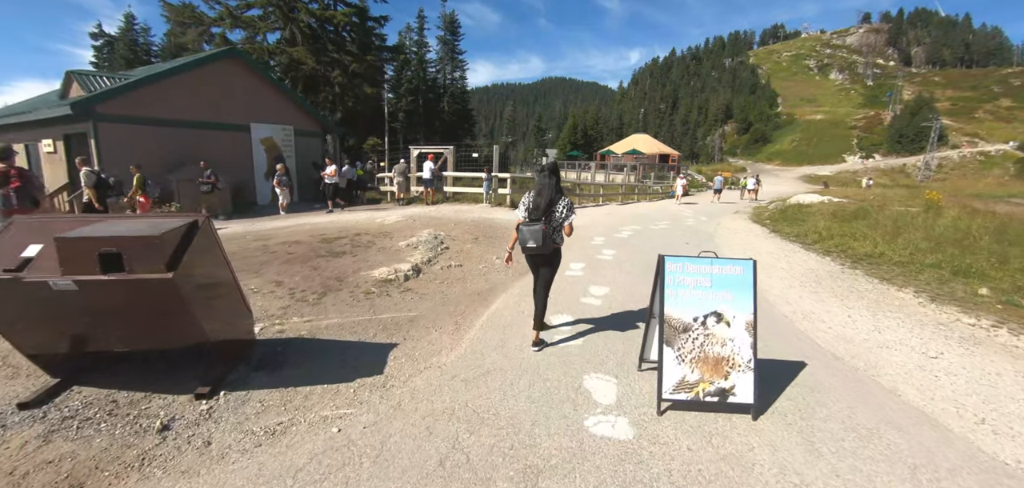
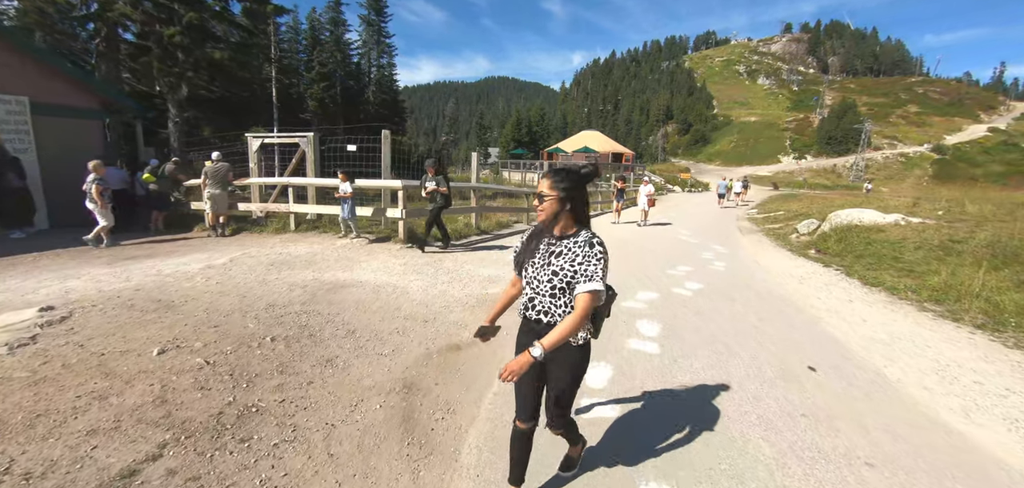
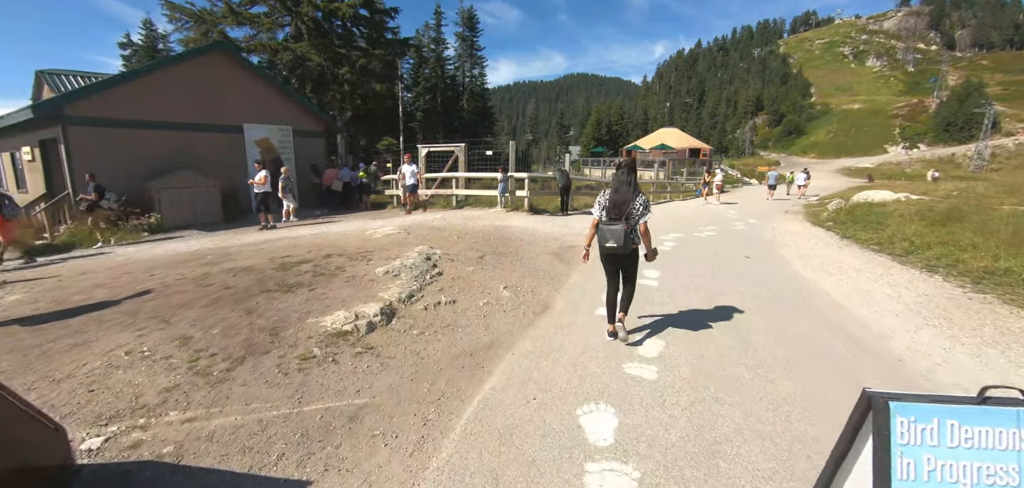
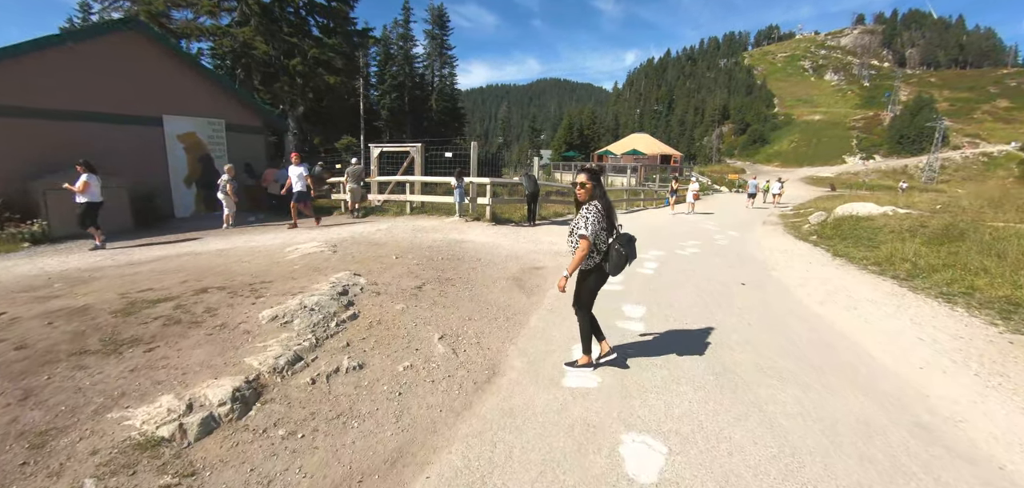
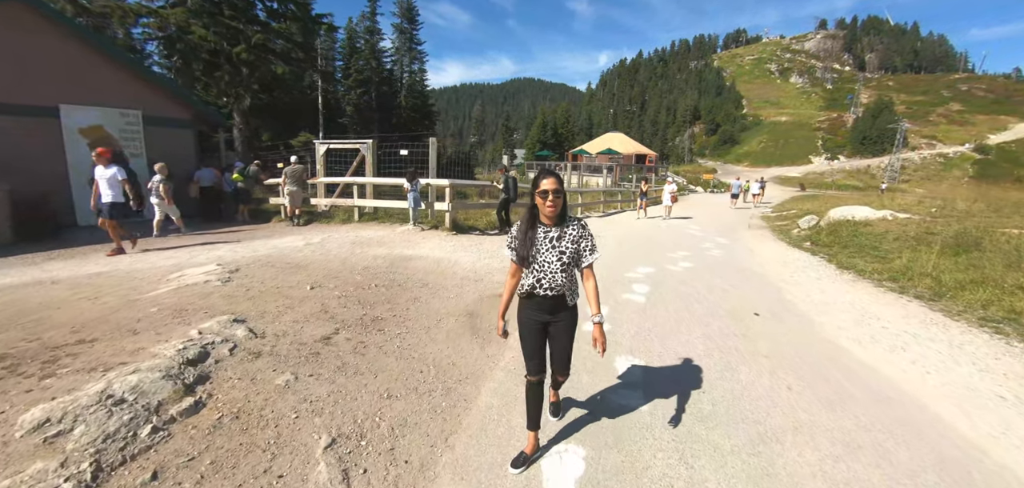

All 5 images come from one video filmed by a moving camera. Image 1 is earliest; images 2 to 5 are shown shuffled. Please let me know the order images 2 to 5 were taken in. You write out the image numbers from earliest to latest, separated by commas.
3, 4, 5, 2
